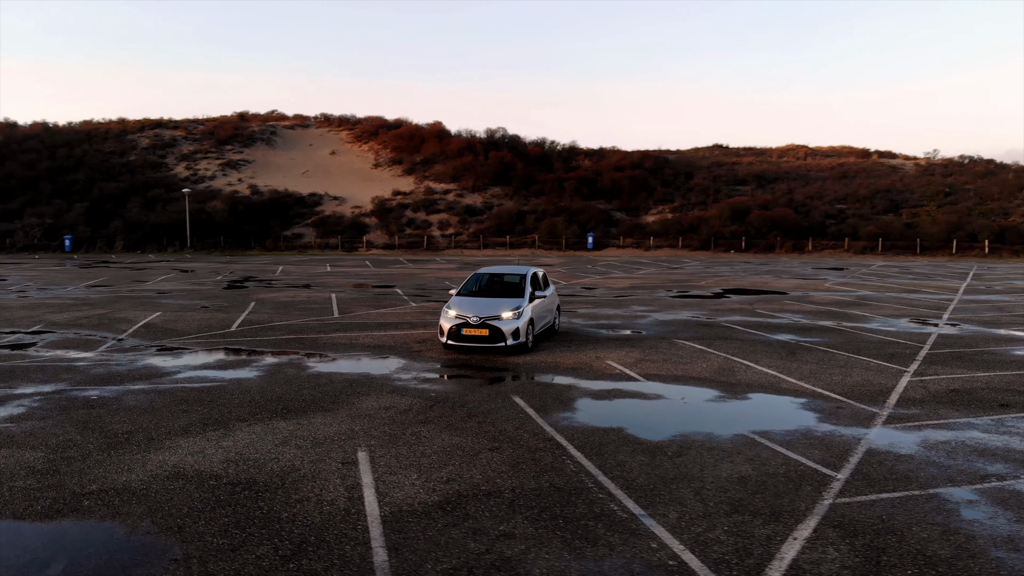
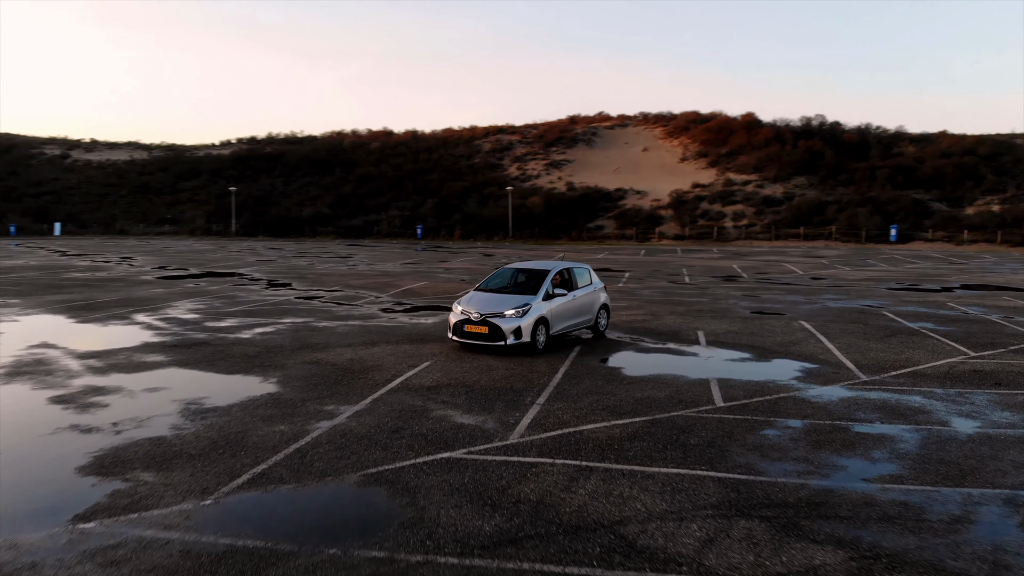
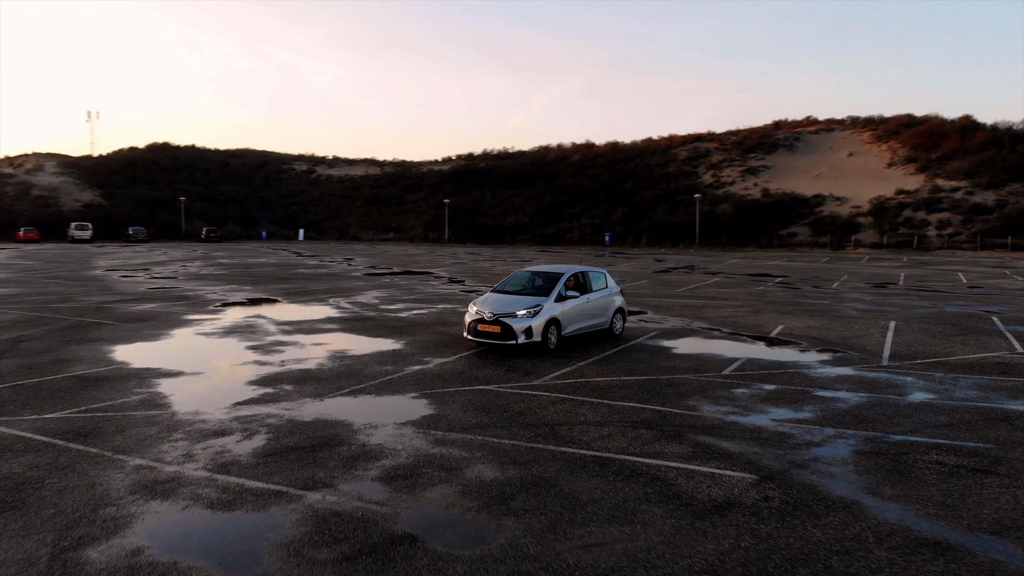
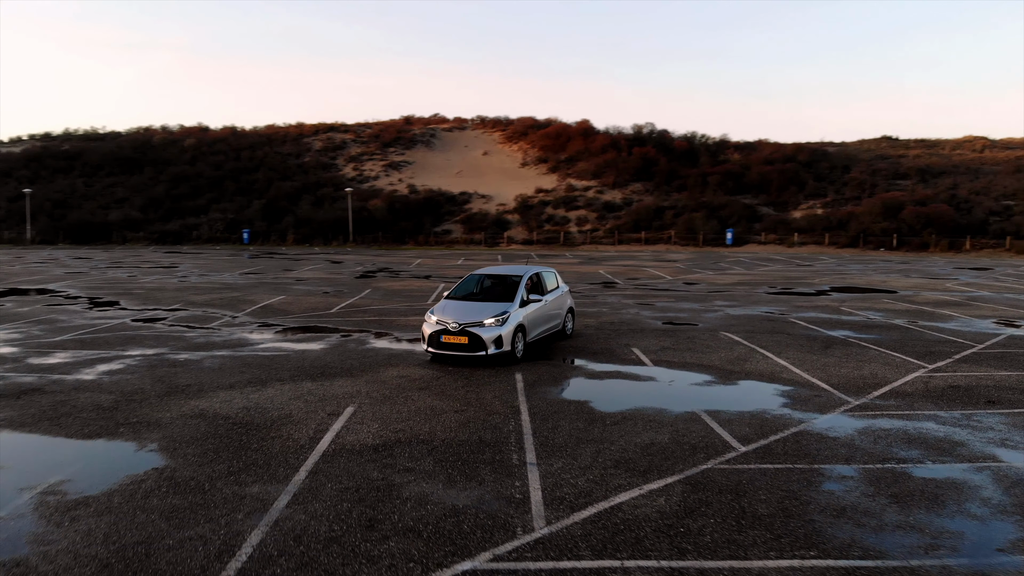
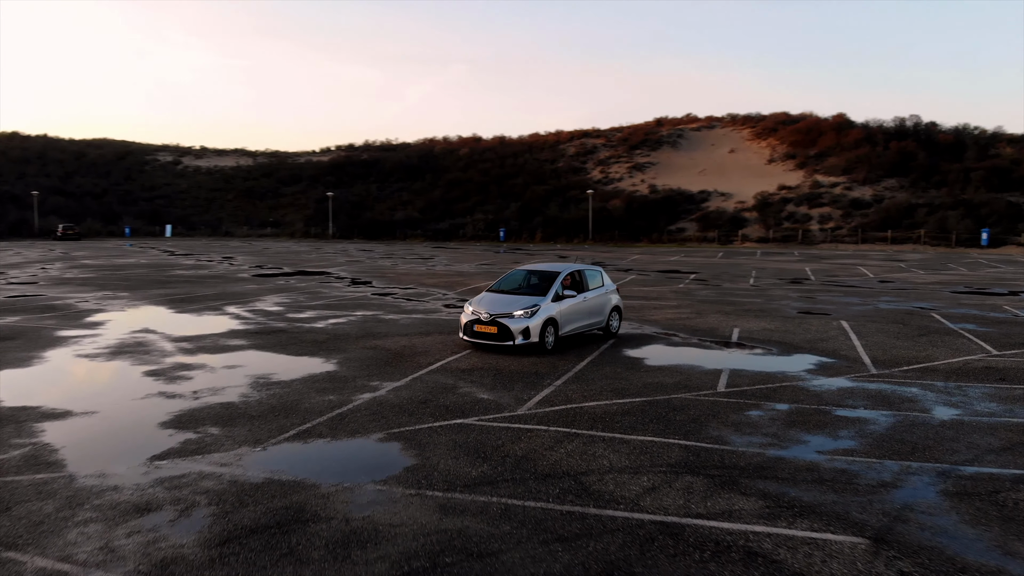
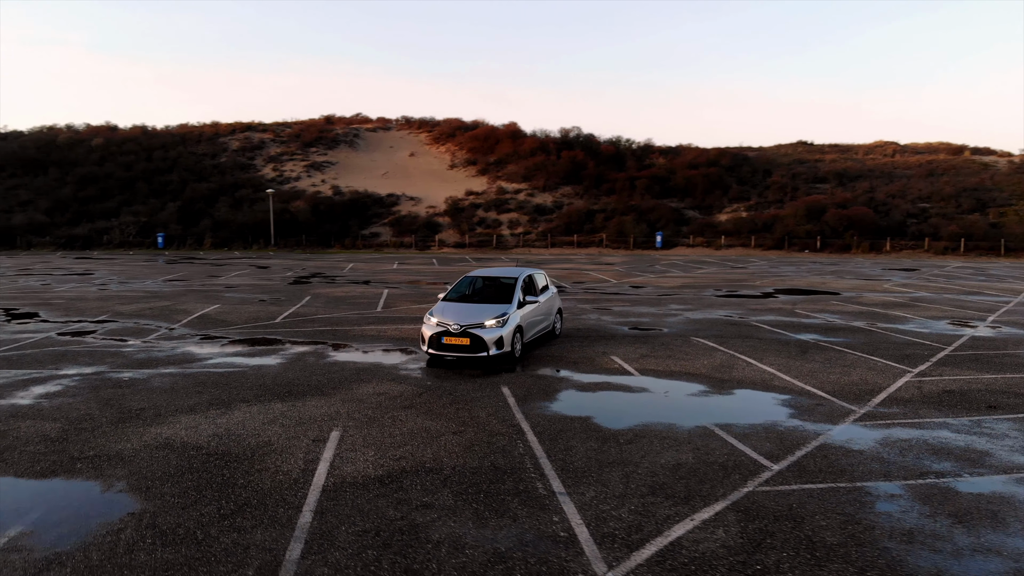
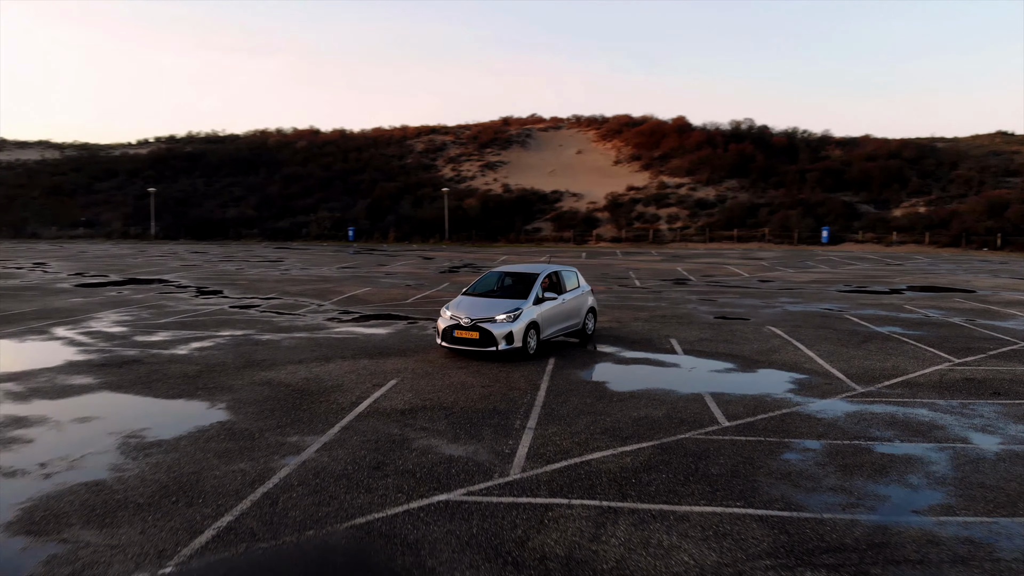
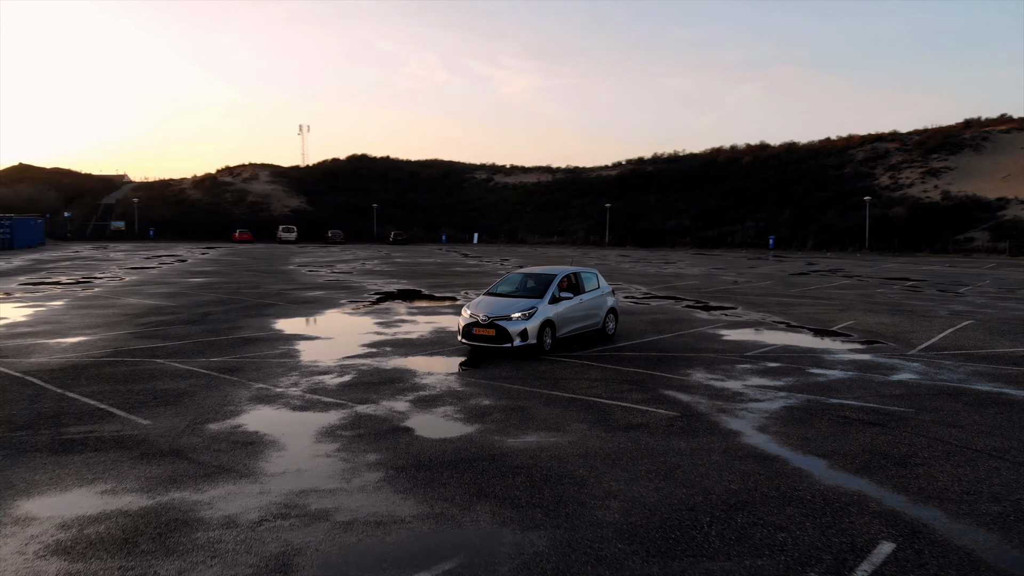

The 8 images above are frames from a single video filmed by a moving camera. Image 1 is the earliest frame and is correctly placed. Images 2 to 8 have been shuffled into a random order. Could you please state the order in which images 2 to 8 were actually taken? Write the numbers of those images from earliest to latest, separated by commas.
6, 4, 7, 2, 5, 3, 8
